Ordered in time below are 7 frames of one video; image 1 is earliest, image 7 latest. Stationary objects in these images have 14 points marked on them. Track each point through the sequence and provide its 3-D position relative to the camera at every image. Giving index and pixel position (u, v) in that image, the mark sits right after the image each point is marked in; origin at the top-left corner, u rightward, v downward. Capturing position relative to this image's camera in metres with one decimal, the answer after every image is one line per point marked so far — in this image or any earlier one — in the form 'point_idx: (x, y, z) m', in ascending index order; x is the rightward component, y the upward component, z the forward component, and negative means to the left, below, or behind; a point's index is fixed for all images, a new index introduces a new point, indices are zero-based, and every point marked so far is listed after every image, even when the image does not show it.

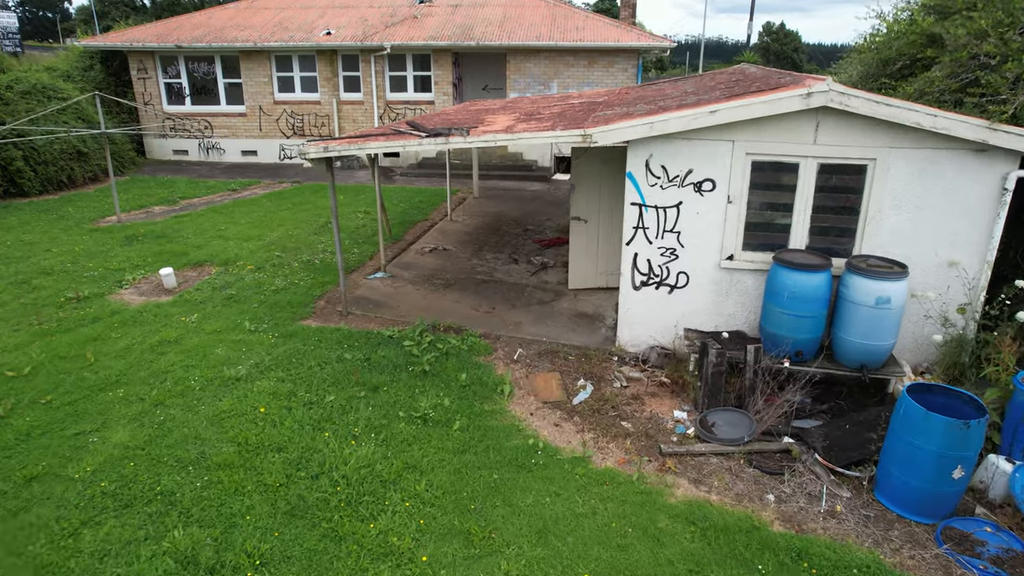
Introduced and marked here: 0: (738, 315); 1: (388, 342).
0: (+2.1, -0.2, +6.3) m
1: (-1.2, -0.5, +6.5) m
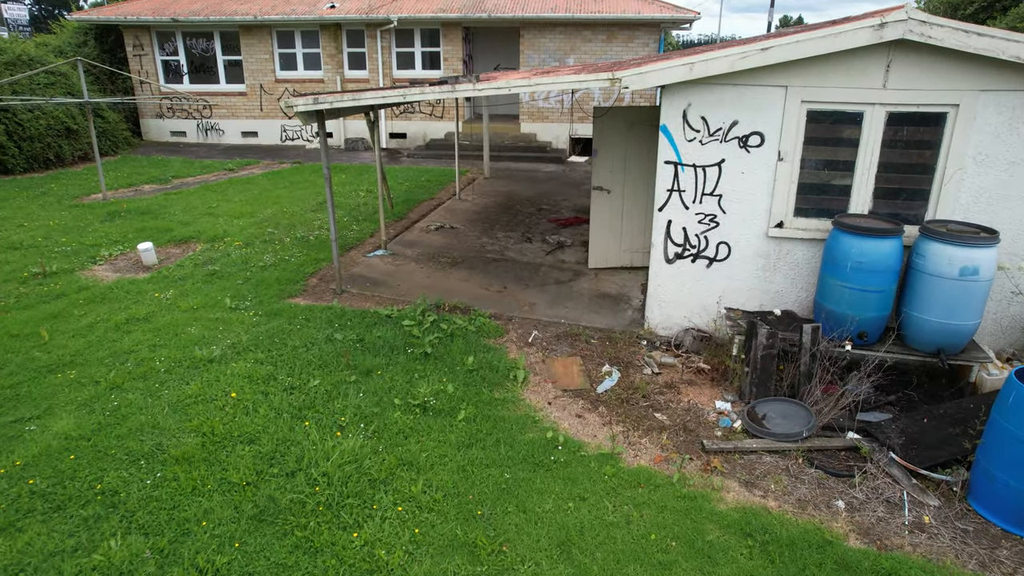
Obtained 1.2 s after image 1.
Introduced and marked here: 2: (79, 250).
0: (+2.2, 0.0, +5.4) m
1: (-1.1, -0.3, +5.7) m
2: (-4.7, +0.4, +7.4) m
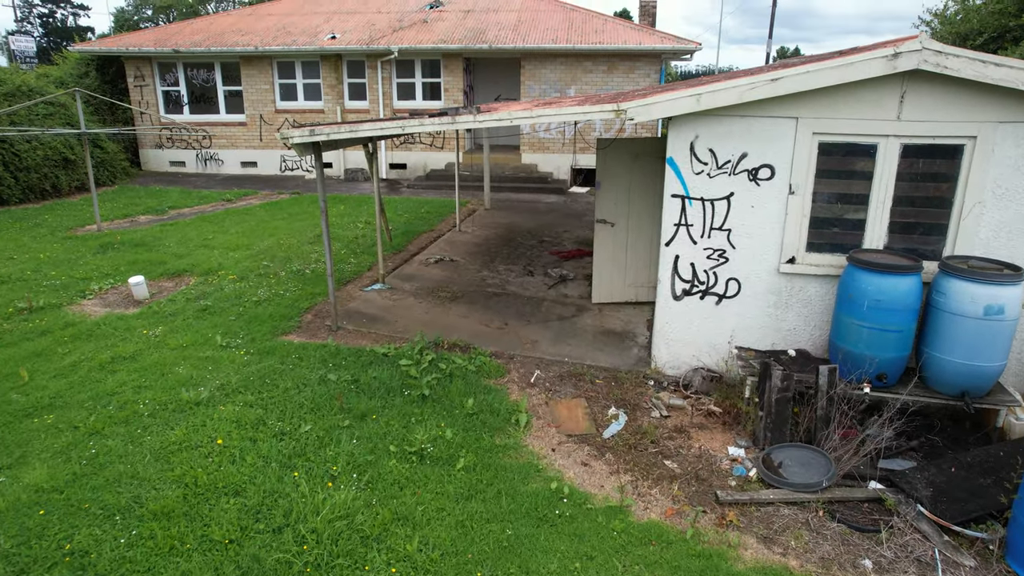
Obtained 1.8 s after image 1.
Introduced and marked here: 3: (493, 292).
0: (+2.2, -0.3, +5.2) m
1: (-1.0, -0.6, +5.5) m
2: (-4.7, 0.0, +7.2) m
3: (-0.2, 0.0, +7.5) m
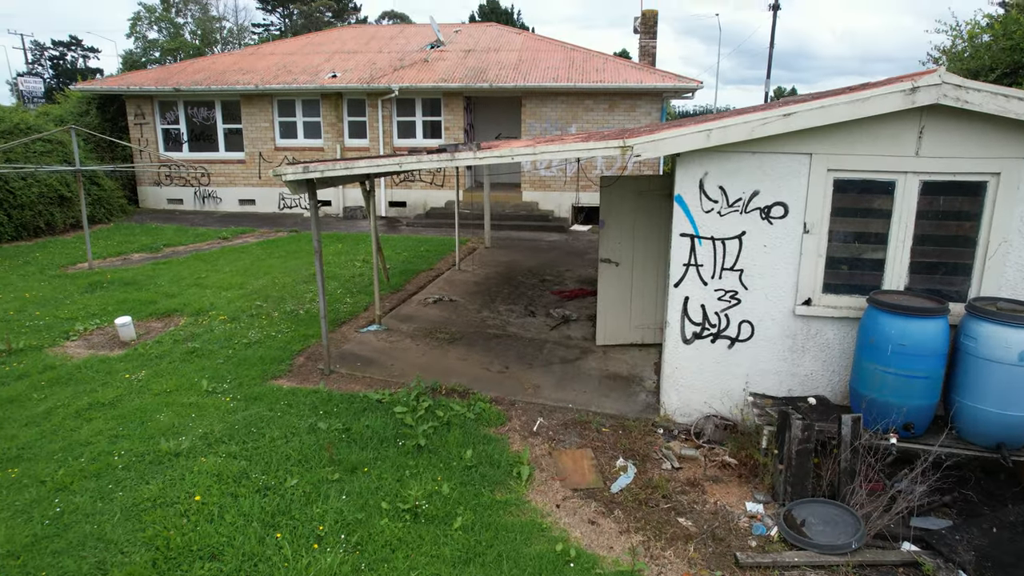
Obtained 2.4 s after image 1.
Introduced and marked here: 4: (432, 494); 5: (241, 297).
0: (+2.2, -0.6, +4.9) m
1: (-1.0, -0.9, +5.2) m
2: (-4.7, -0.4, +7.0) m
3: (-0.2, -0.5, +7.2) m
4: (-0.5, -1.3, +4.1) m
5: (-3.2, -0.1, +8.1) m
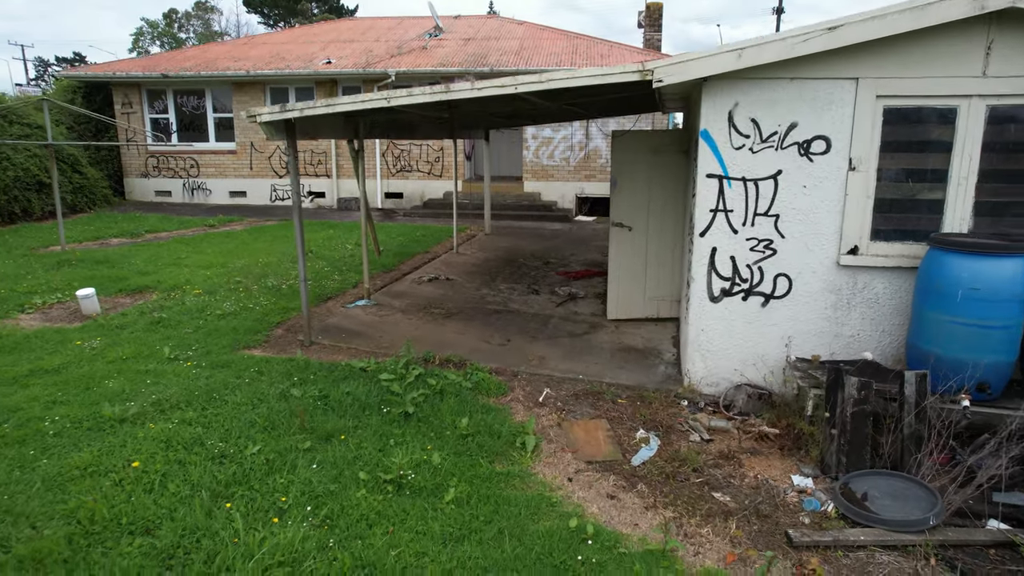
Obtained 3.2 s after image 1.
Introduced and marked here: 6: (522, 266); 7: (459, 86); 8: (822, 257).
0: (+2.2, -0.3, +4.3) m
1: (-1.0, -0.6, +4.6) m
2: (-4.7, -0.1, +6.3) m
3: (-0.2, -0.2, +6.6) m
4: (-0.5, -0.9, +3.5) m
5: (-3.2, +0.1, +7.5) m
6: (+0.1, +0.3, +8.6) m
7: (-0.3, +1.3, +4.4) m
8: (+1.9, +0.2, +4.3) m
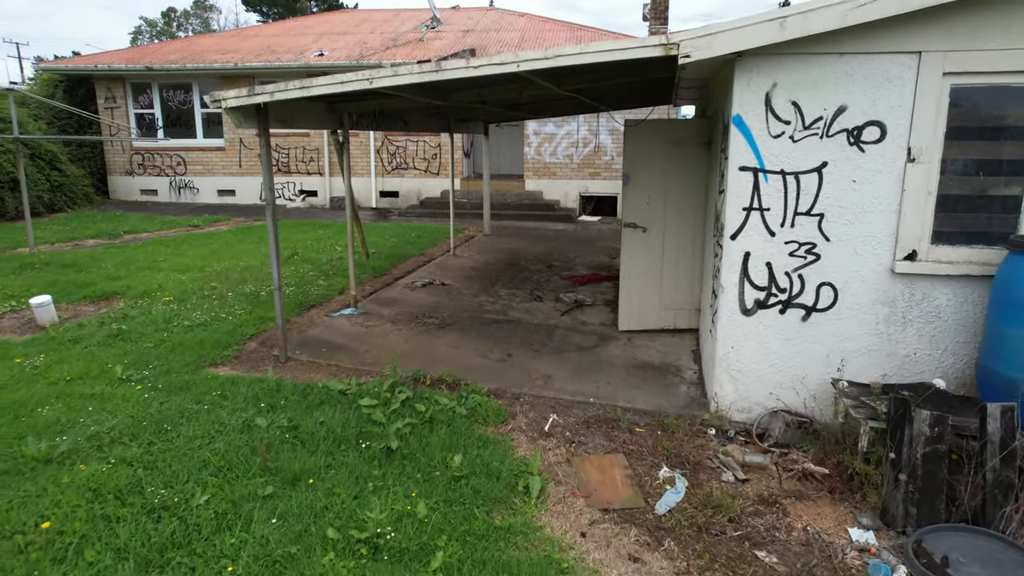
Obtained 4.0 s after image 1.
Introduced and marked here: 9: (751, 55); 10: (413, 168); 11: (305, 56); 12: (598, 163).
0: (+2.2, -0.4, +3.7) m
1: (-1.0, -0.7, +4.0) m
2: (-4.7, -0.1, +5.7) m
3: (-0.2, -0.3, +6.0) m
4: (-0.5, -1.0, +2.9) m
5: (-3.2, +0.1, +6.9) m
6: (+0.1, +0.2, +8.0) m
7: (-0.3, +1.2, +3.8) m
8: (+1.9, +0.1, +3.7) m
9: (+1.3, +1.2, +3.6) m
10: (-2.0, +2.4, +13.8) m
11: (-3.9, +4.4, +12.9) m
12: (+1.7, +2.5, +13.5) m
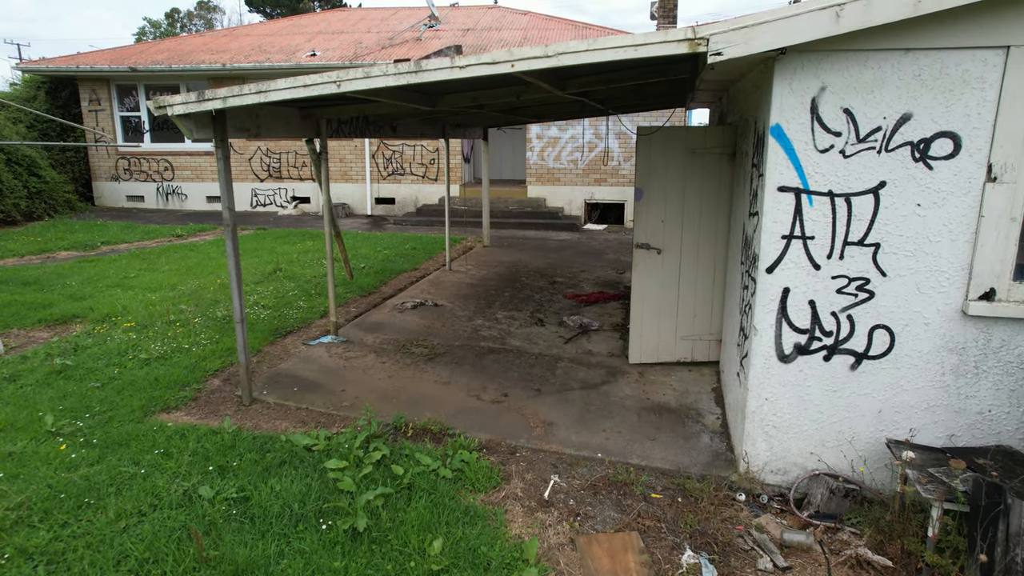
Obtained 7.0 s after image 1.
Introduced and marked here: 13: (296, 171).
0: (+2.2, -0.6, +3.1) m
1: (-1.0, -0.9, +3.4) m
2: (-4.7, -0.3, +5.1) m
3: (-0.2, -0.5, +5.4) m
4: (-0.5, -1.2, +2.3) m
5: (-3.2, -0.1, +6.3) m
6: (+0.1, 0.0, +7.4) m
7: (-0.4, +1.0, +3.2) m
8: (+1.9, -0.1, +3.0) m
9: (+1.2, +1.0, +3.0) m
10: (-2.0, +2.2, +13.2) m
11: (-3.9, +4.2, +12.3) m
12: (+1.7, +2.3, +12.8) m
13: (-4.3, +2.3, +13.6) m
